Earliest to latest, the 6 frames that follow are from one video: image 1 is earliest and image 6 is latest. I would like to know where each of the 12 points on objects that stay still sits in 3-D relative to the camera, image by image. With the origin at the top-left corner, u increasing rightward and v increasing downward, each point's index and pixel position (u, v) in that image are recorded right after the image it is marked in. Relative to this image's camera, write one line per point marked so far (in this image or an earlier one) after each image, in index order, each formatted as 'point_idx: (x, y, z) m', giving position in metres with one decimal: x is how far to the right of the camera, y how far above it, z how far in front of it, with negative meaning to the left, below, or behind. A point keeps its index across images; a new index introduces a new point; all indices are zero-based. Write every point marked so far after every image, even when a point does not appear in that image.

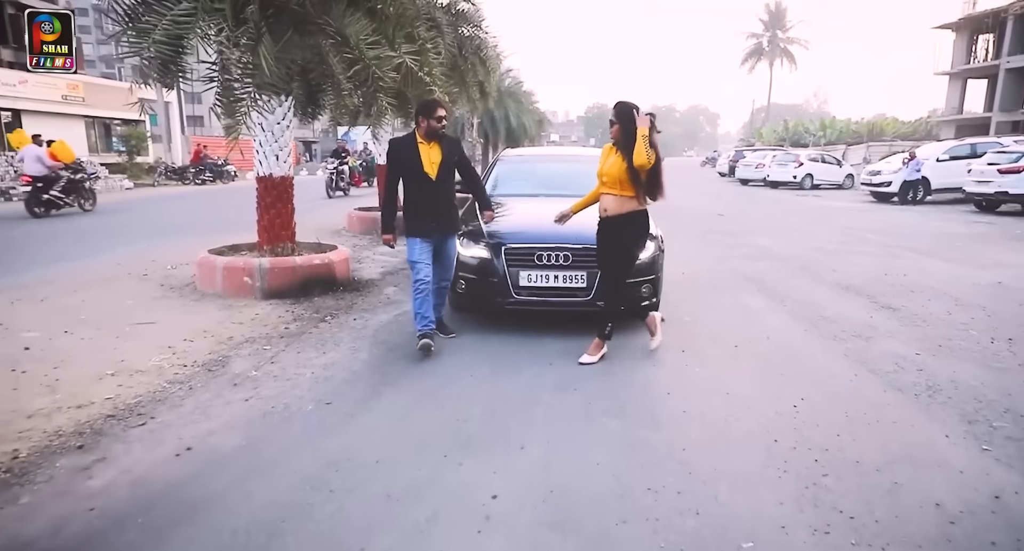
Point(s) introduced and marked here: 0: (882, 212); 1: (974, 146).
0: (+10.3, +1.8, +17.2) m
1: (+14.0, +3.9, +18.7) m
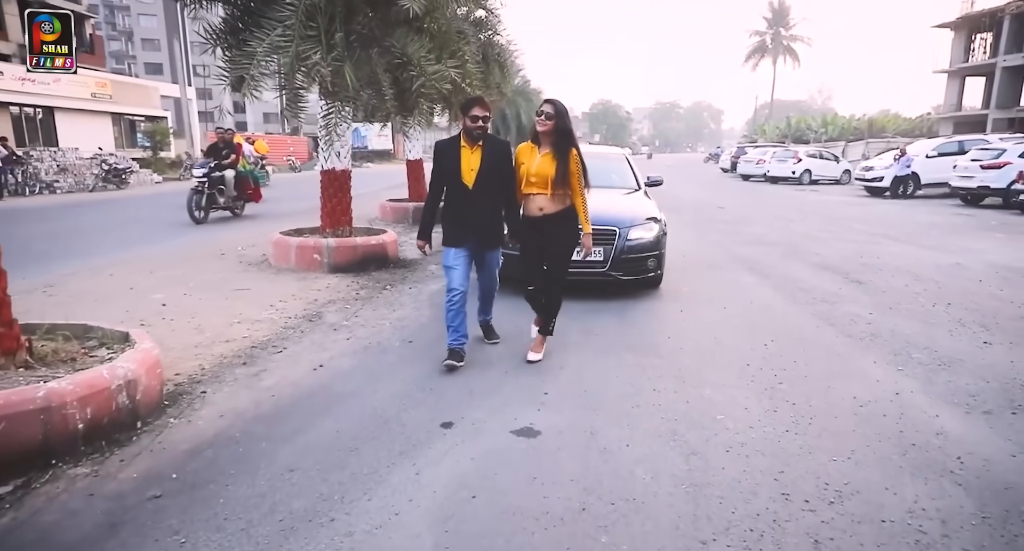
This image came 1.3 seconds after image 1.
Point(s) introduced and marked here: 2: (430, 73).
0: (+10.7, +2.1, +18.3) m
1: (+14.4, +4.2, +19.7) m
2: (-1.0, +2.2, +6.7) m
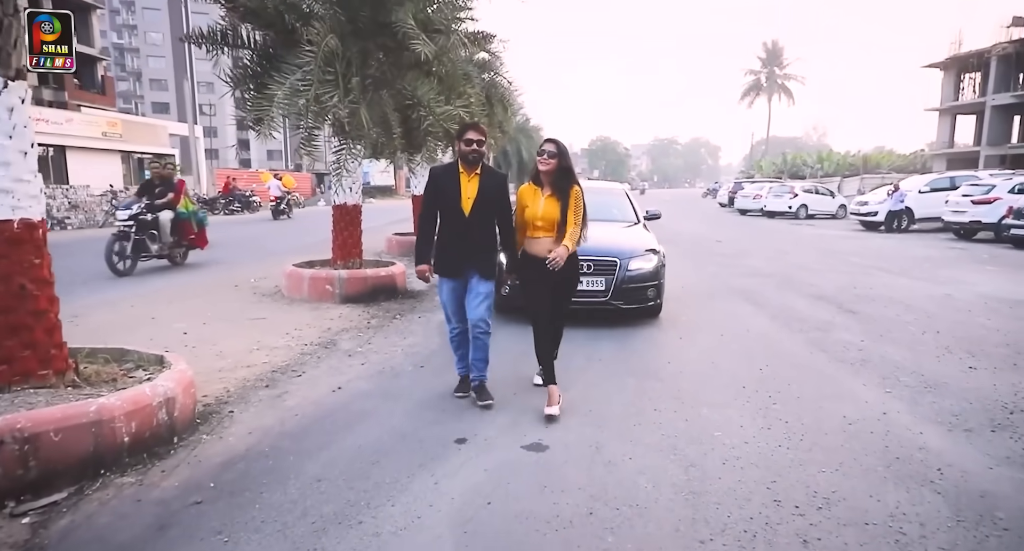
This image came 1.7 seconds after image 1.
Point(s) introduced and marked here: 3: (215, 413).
0: (+10.8, +1.1, +18.6) m
1: (+14.5, +3.2, +20.2) m
2: (-0.9, +1.9, +7.1) m
3: (-1.8, -0.8, +3.7) m
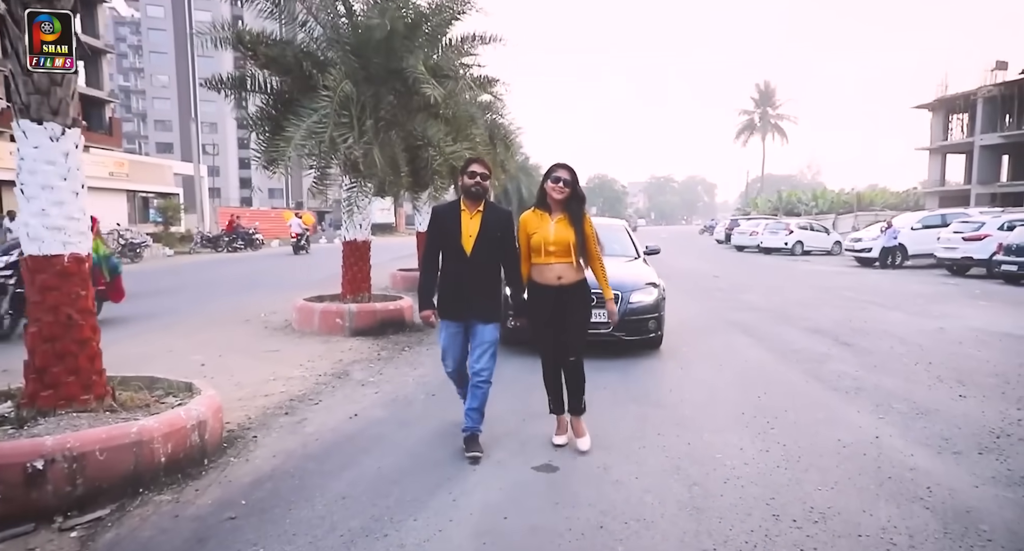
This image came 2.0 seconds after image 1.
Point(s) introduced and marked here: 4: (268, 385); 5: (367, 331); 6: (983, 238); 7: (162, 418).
0: (+10.8, 0.0, +18.9) m
1: (+14.5, +2.0, +20.6) m
2: (-0.9, +1.5, +7.4) m
3: (-1.7, -1.0, +3.9) m
4: (-2.1, -0.9, +5.3) m
5: (-1.8, -0.7, +7.5) m
6: (+12.9, +1.0, +16.8) m
7: (-1.8, -0.7, +3.2) m
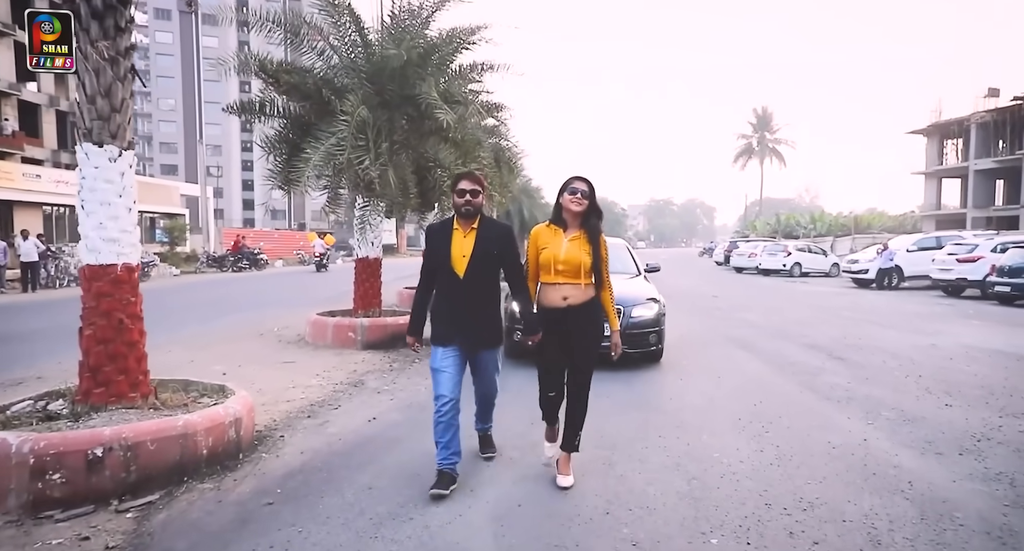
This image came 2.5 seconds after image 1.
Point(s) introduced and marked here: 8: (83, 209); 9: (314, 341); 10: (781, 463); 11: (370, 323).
0: (+10.9, -0.6, +19.2) m
1: (+14.6, +1.3, +21.0) m
2: (-0.8, +1.3, +7.8) m
3: (-1.7, -1.1, +4.2) m
4: (-2.0, -1.0, +5.5) m
5: (-1.7, -0.9, +7.8) m
6: (+13.0, +0.5, +17.2) m
7: (-1.8, -0.8, +3.5) m
8: (-2.5, +0.4, +3.6) m
9: (-2.6, -0.9, +7.9) m
10: (+1.7, -1.2, +3.9) m
11: (-1.8, -0.6, +7.8) m
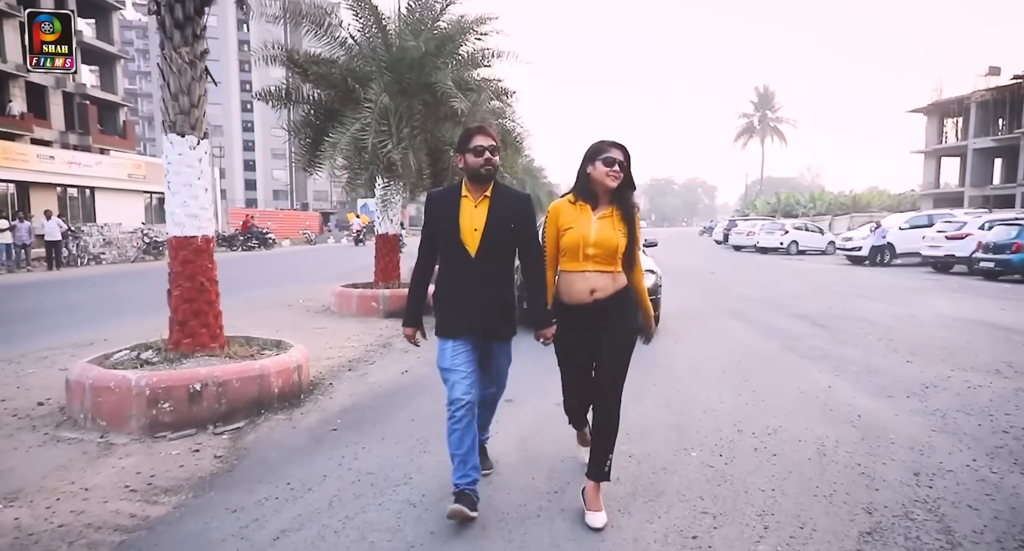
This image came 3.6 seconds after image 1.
0: (+11.0, +0.1, +19.9) m
1: (+14.7, +2.1, +21.6) m
2: (-0.7, +1.6, +8.4) m
3: (-1.5, -0.9, +4.9) m
4: (-1.9, -0.8, +6.3) m
5: (-1.6, -0.5, +8.5) m
6: (+13.1, +1.1, +17.8) m
7: (-1.6, -0.6, +4.2) m
8: (-2.4, +0.6, +4.3) m
9: (-2.4, -0.5, +8.7) m
10: (+1.8, -1.0, +4.6) m
11: (-1.7, -0.3, +8.5) m
